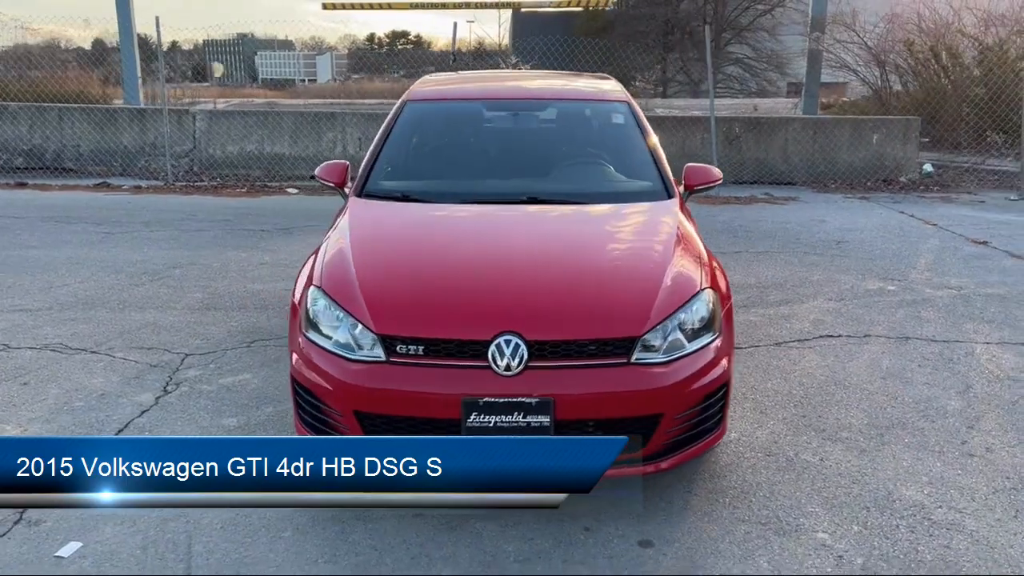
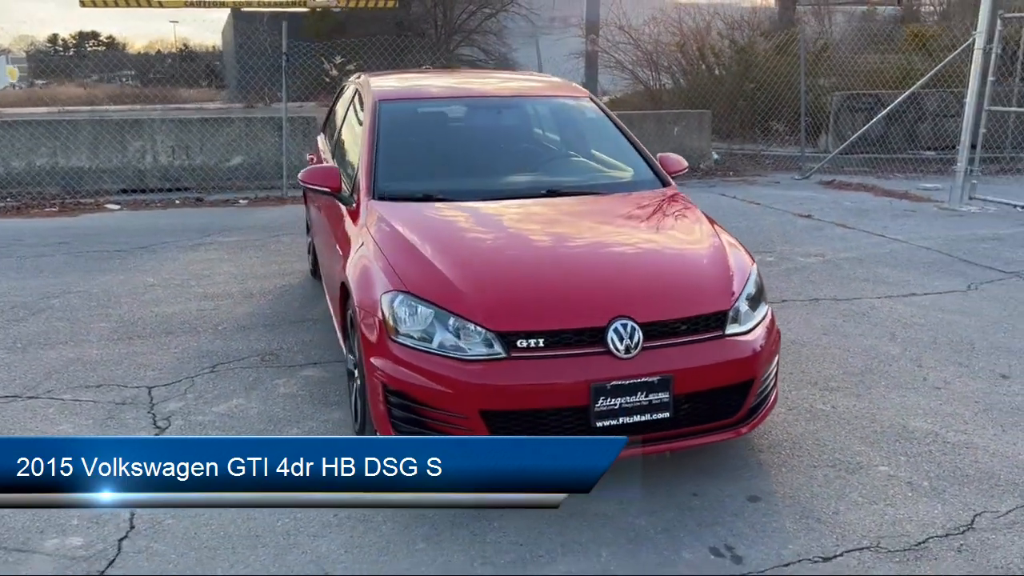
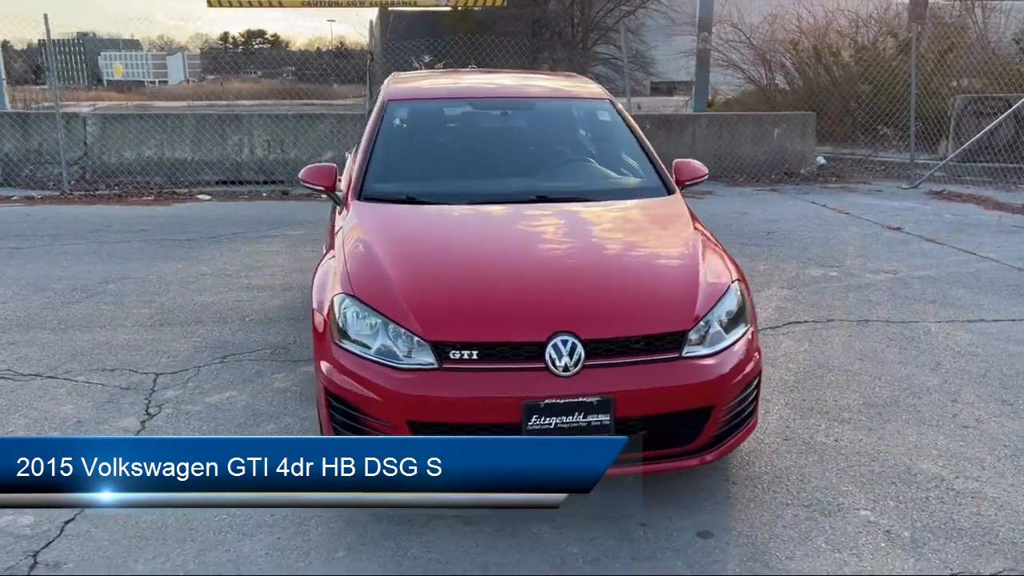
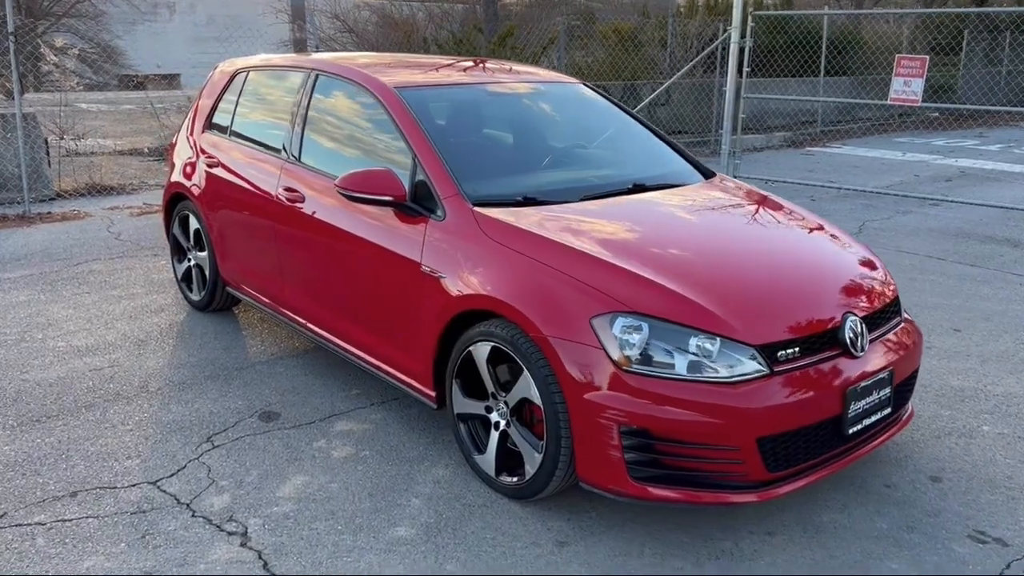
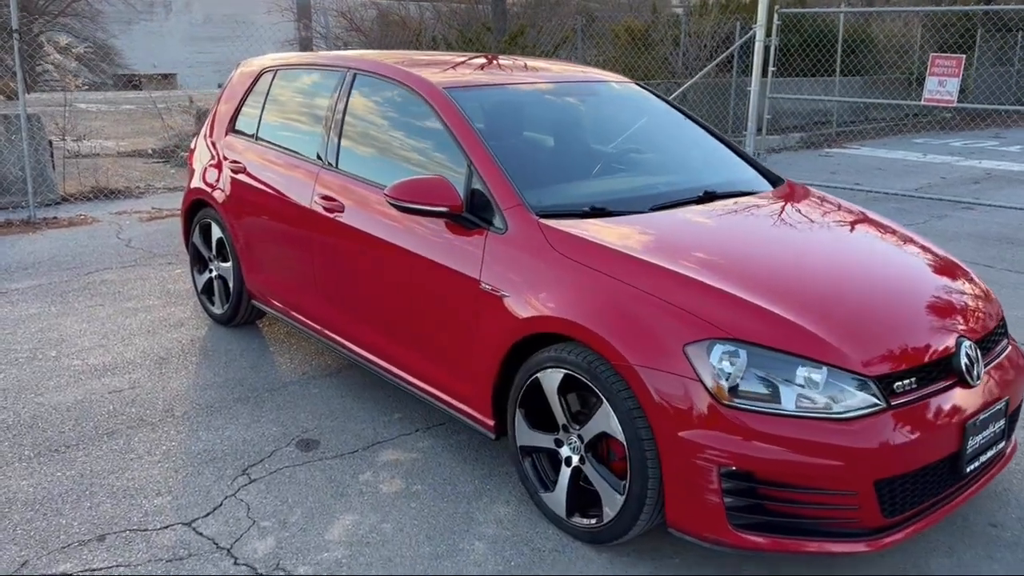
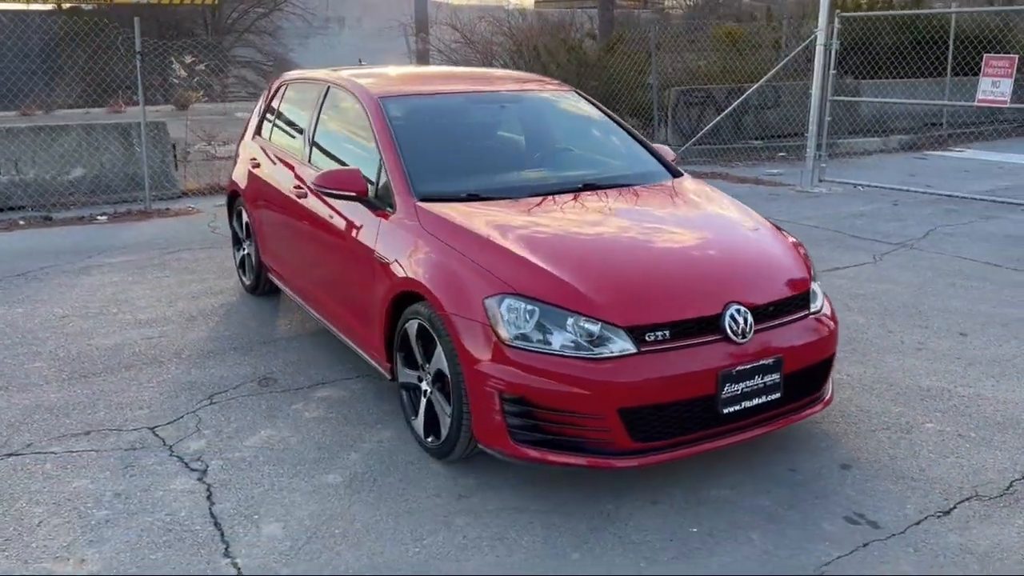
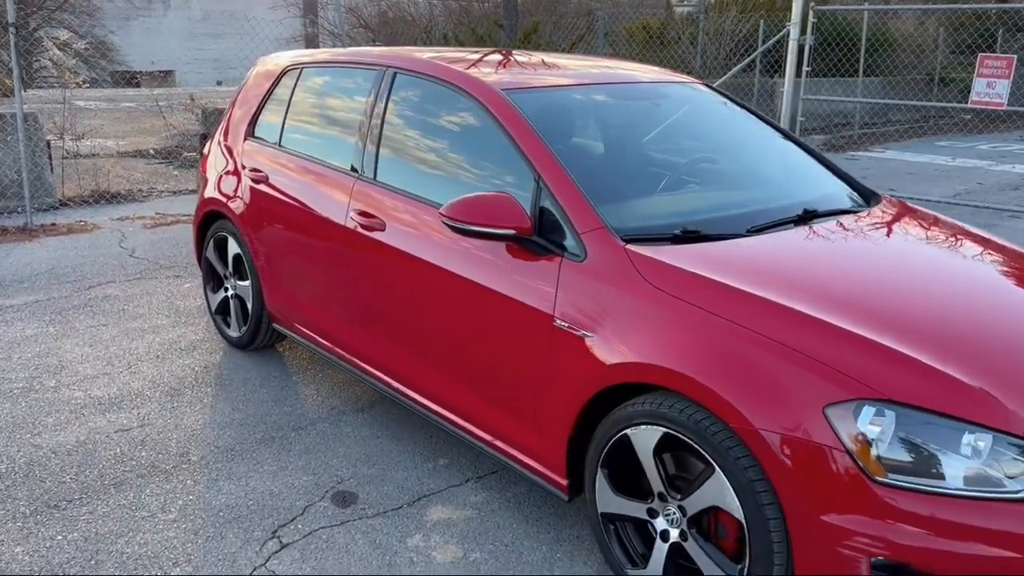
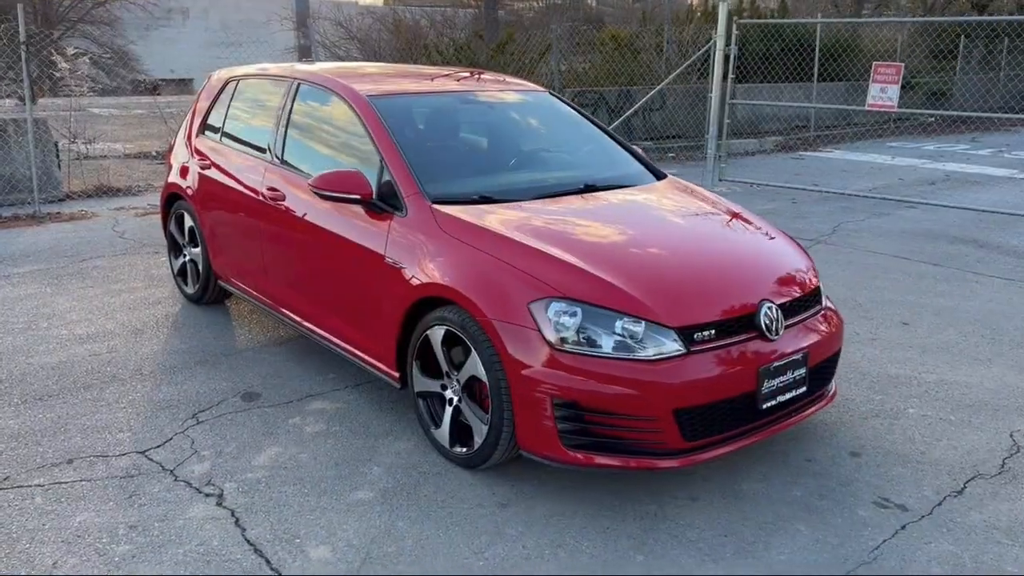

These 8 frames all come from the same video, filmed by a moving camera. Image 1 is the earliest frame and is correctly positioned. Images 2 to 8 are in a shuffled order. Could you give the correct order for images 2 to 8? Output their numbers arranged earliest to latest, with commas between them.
3, 2, 6, 8, 4, 5, 7
